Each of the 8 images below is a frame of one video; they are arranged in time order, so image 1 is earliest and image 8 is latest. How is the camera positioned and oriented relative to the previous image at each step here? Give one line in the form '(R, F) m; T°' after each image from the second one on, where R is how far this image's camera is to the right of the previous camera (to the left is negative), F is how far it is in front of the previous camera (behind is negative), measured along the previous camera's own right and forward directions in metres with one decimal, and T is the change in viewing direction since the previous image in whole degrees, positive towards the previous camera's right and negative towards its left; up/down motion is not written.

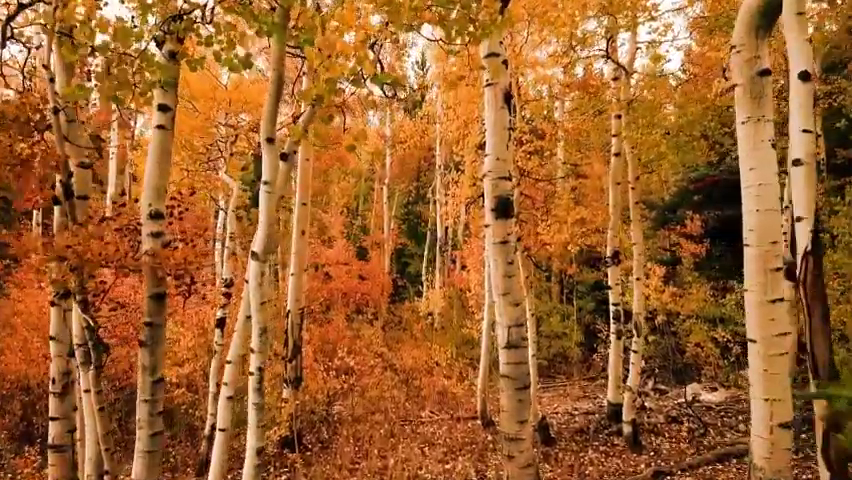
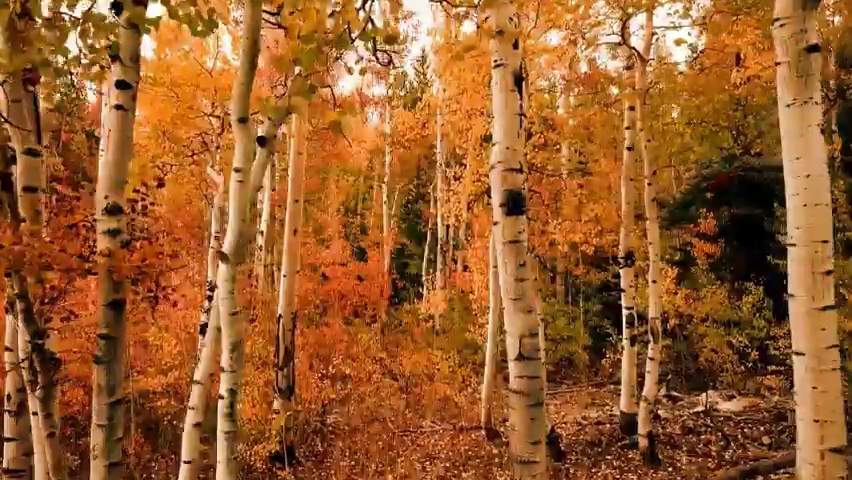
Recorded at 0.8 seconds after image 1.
(0.0, +0.7) m; 0°
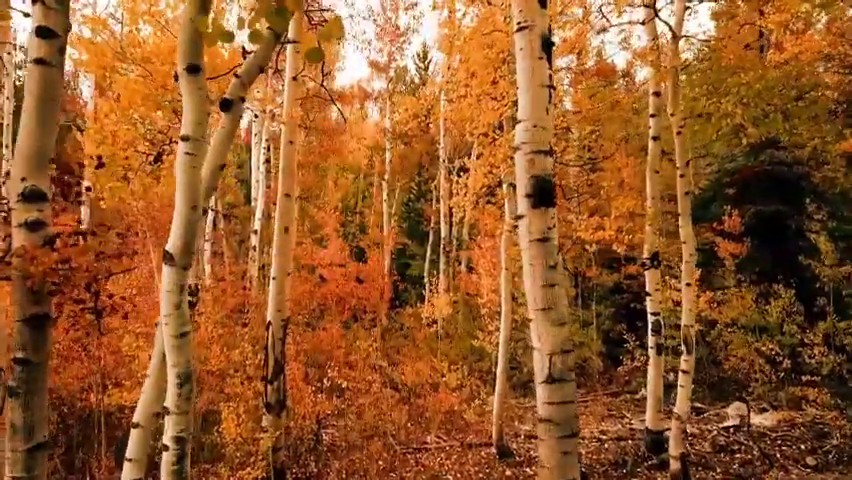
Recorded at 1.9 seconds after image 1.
(-0.1, +1.0) m; 0°
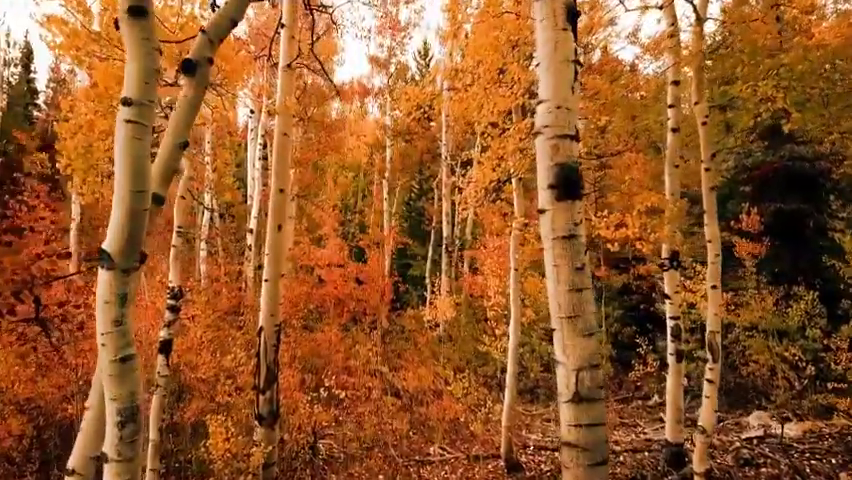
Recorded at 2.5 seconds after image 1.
(0.0, +0.7) m; 0°
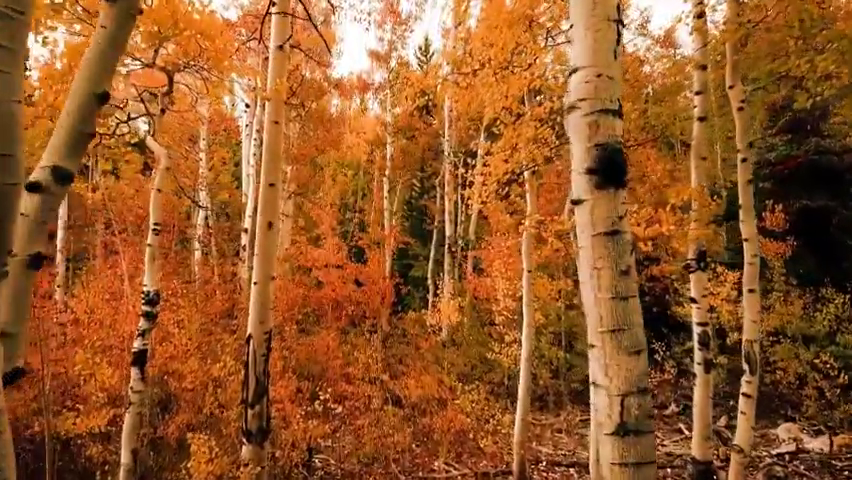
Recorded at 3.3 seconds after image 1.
(0.0, +0.8) m; 0°
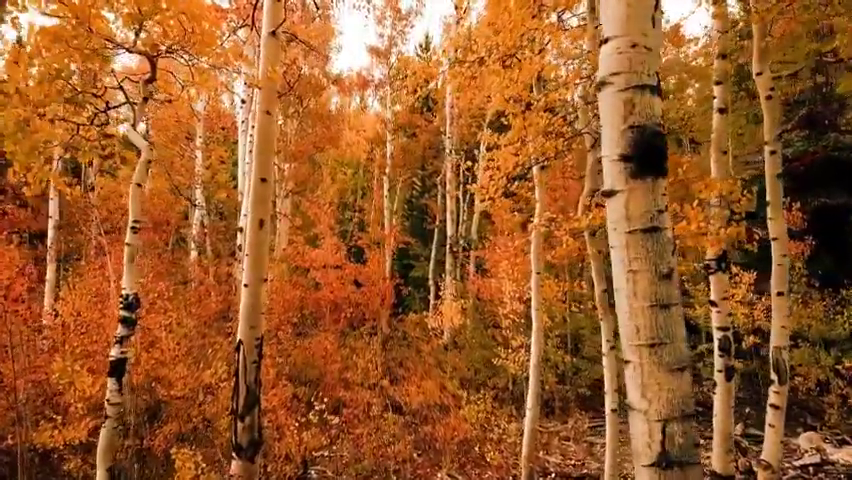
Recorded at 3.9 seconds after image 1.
(0.0, +0.5) m; 0°
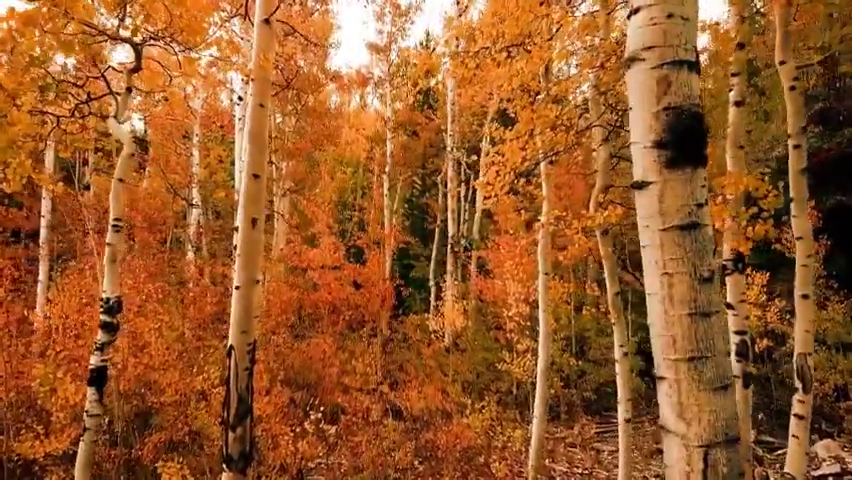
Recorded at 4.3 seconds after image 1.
(0.0, +0.4) m; 0°
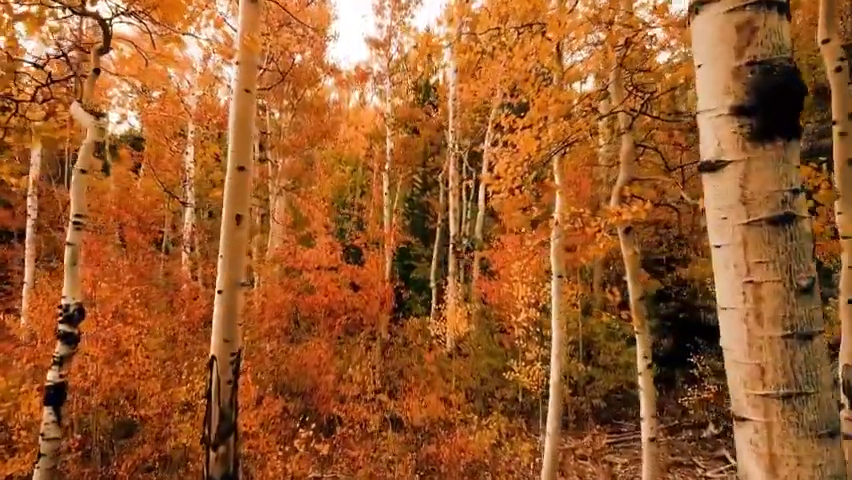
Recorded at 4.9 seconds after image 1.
(0.0, +0.7) m; 0°
